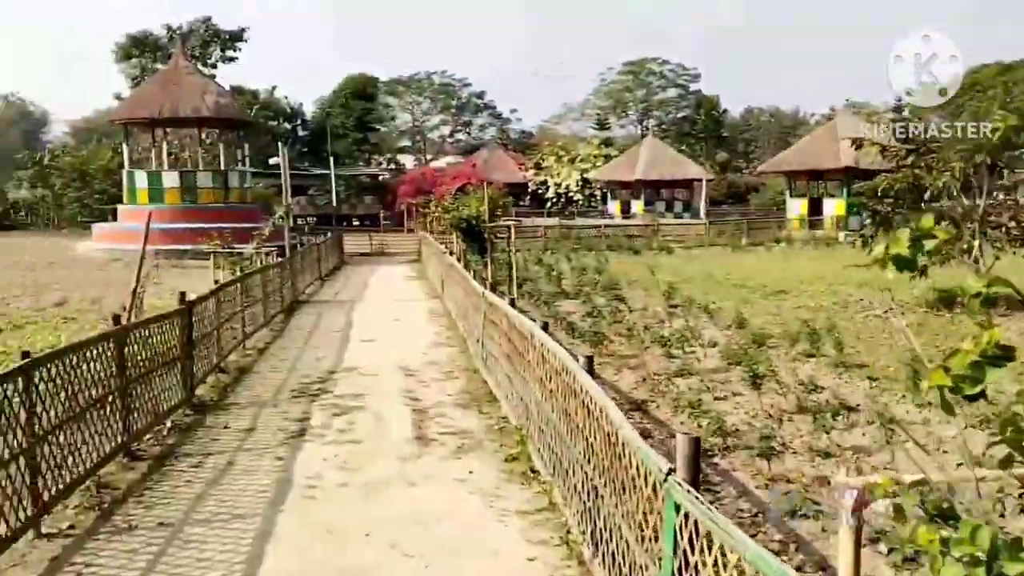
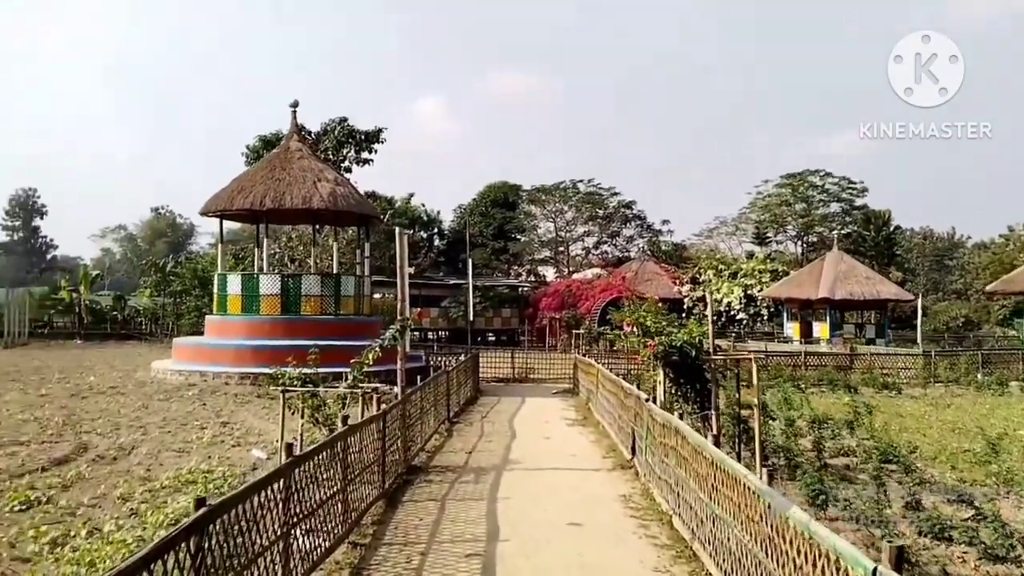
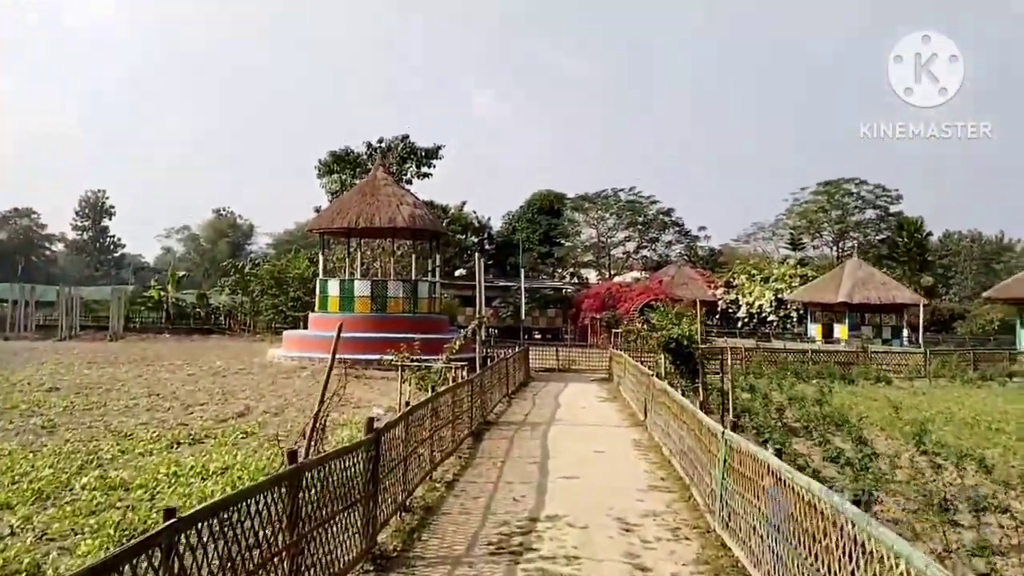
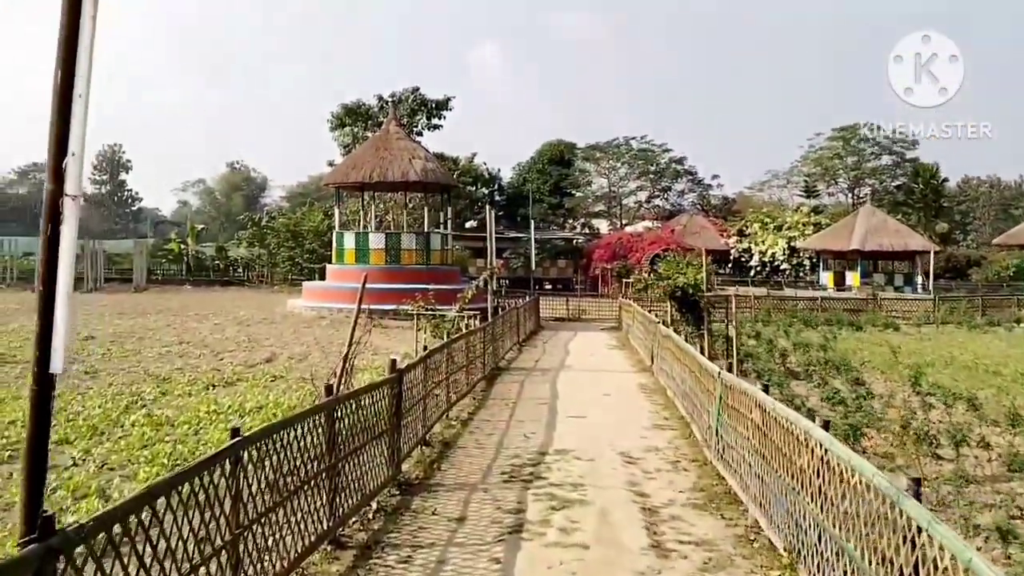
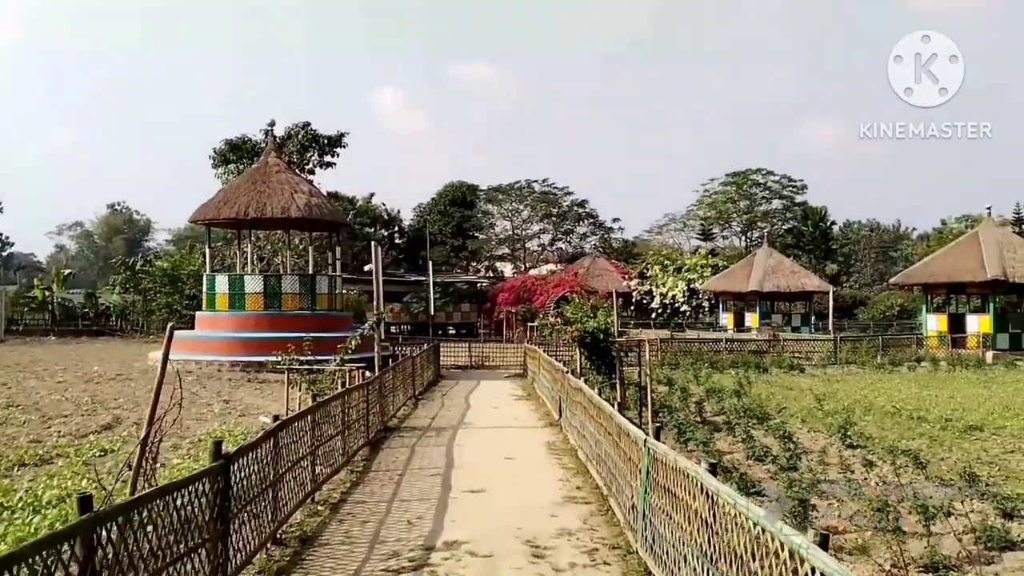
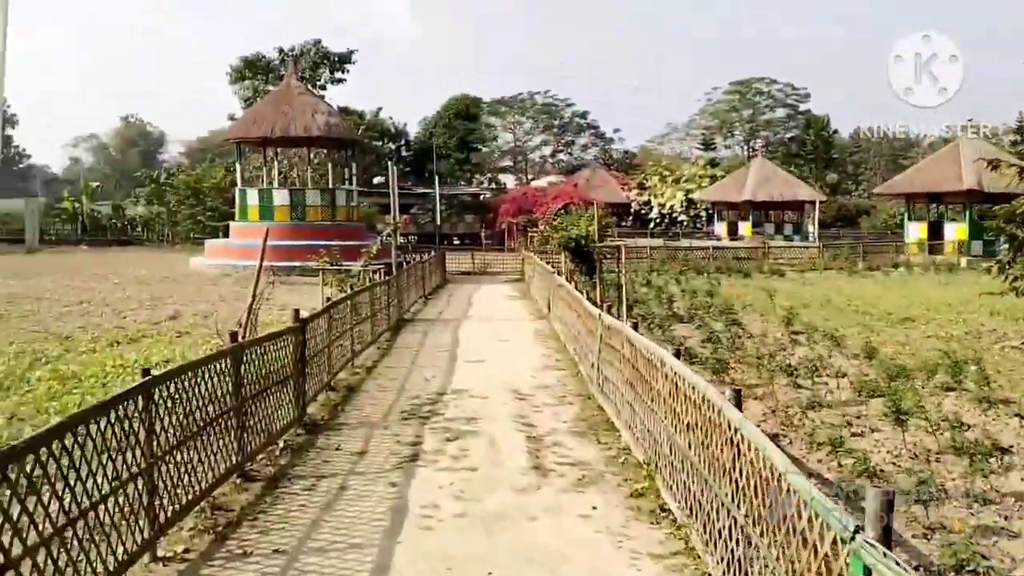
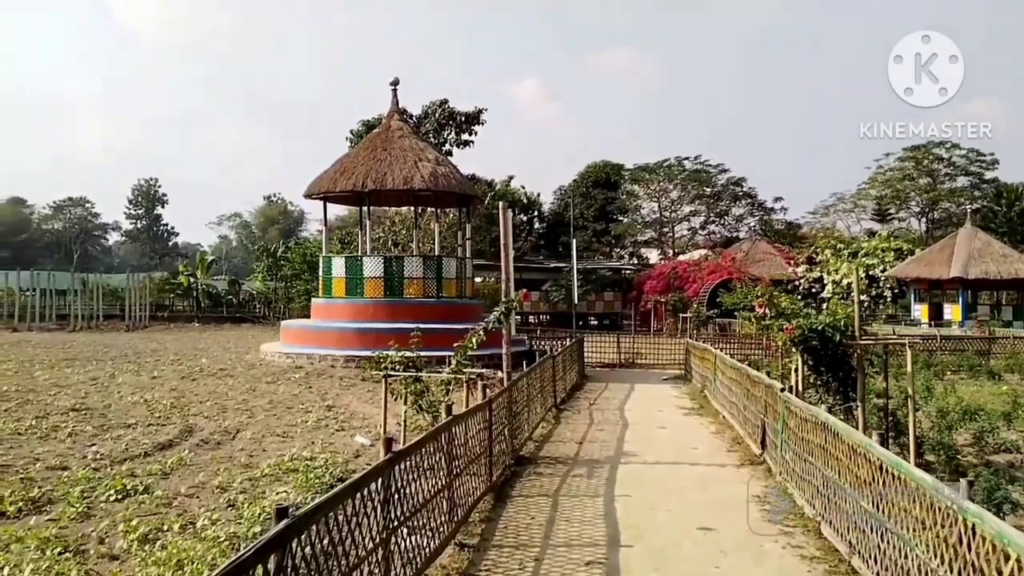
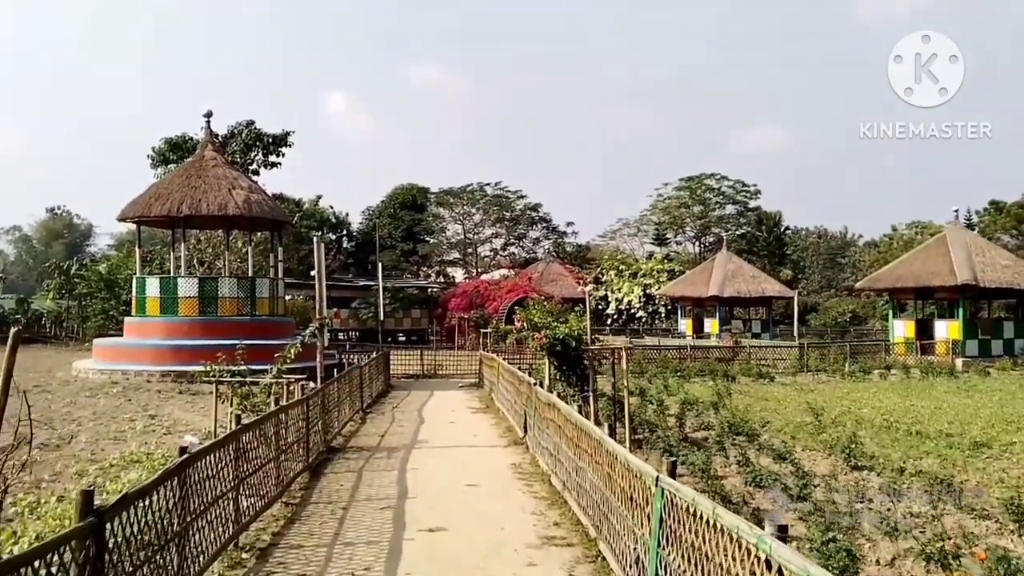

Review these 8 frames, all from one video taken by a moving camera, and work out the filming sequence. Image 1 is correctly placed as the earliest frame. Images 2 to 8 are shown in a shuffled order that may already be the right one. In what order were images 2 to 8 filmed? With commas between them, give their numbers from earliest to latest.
6, 4, 3, 5, 8, 2, 7
